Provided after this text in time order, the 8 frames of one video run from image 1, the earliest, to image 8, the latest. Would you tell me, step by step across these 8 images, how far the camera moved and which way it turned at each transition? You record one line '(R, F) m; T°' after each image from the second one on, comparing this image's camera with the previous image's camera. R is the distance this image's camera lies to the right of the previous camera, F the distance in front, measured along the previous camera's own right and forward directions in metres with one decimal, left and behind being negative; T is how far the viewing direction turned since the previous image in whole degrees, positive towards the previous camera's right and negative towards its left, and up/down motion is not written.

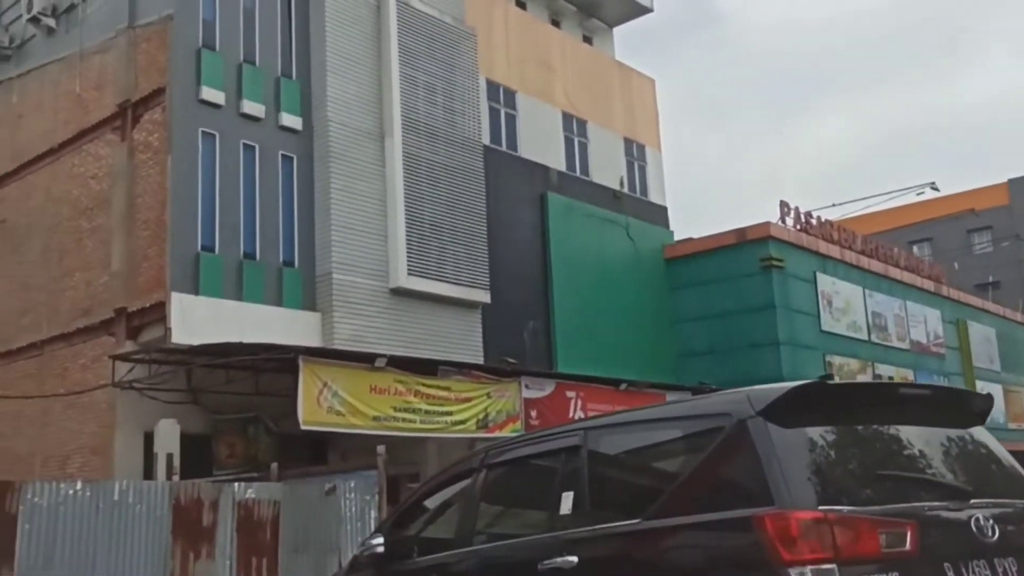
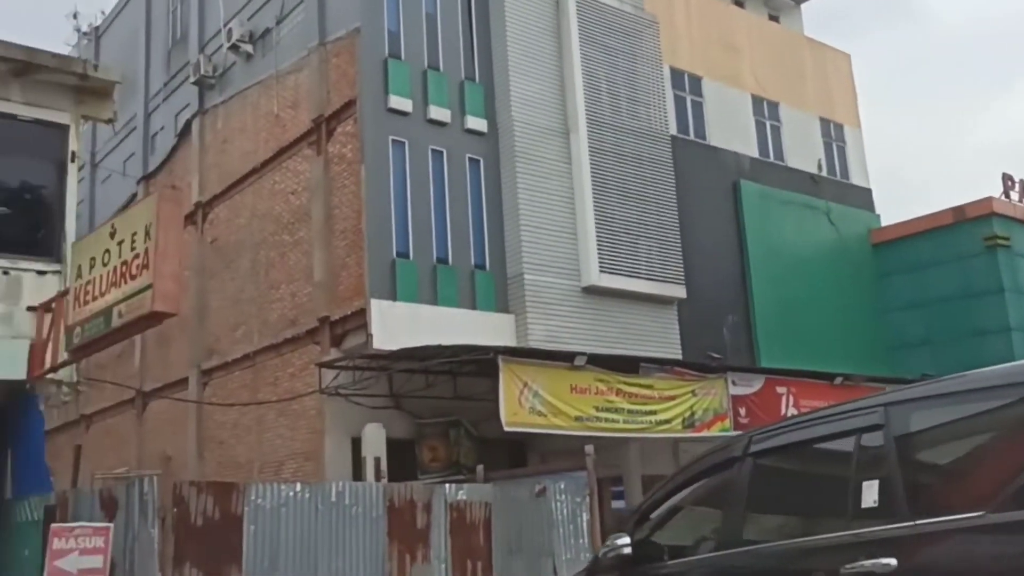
(-0.4, +0.5) m; -11°
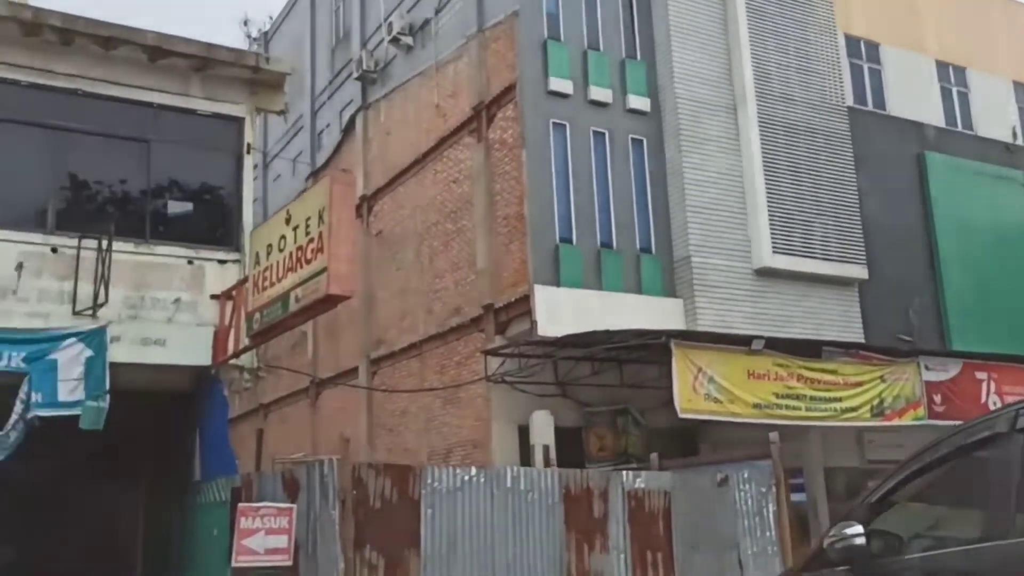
(-0.2, +0.4) m; -9°
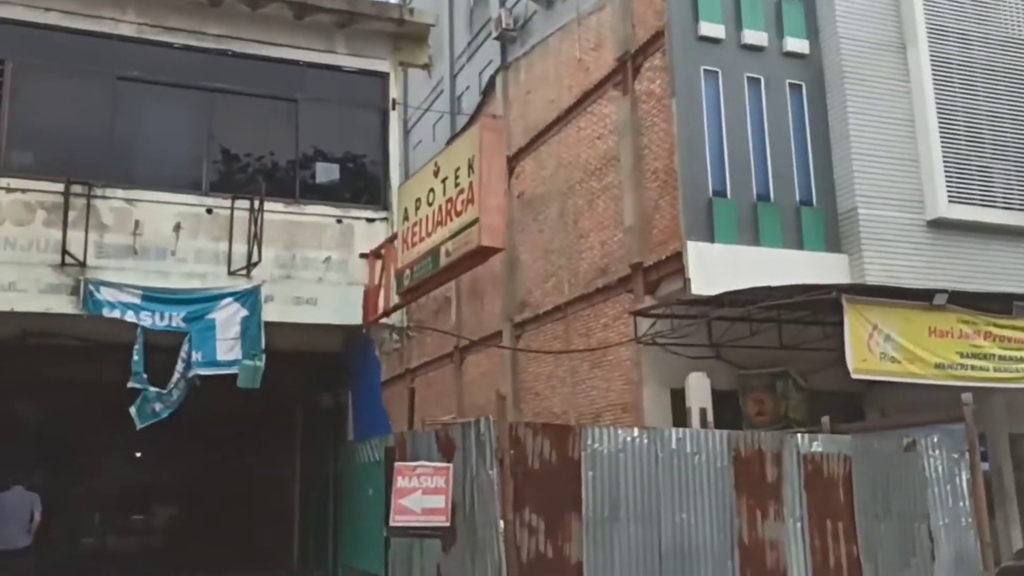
(-0.2, +0.5) m; -8°
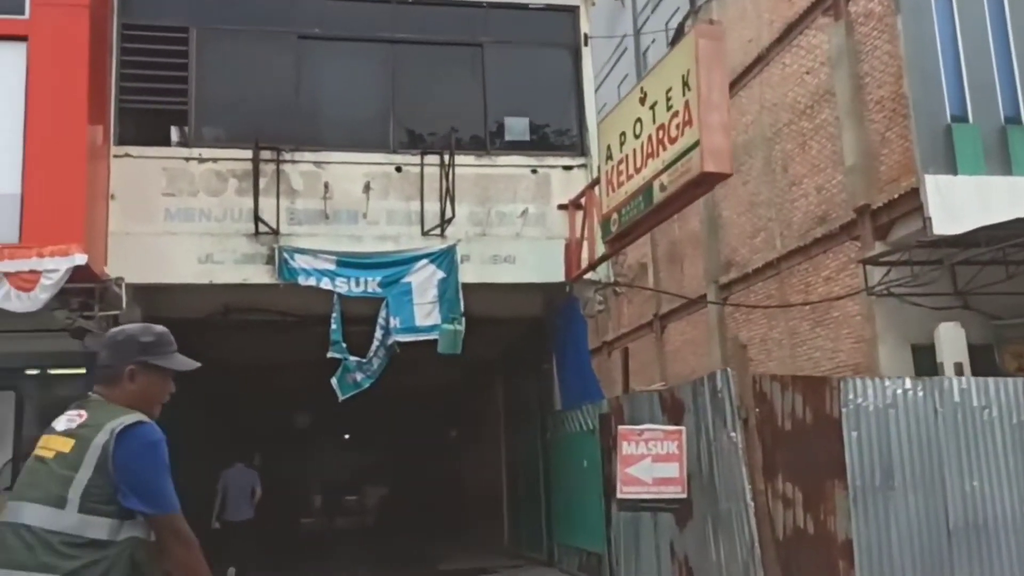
(-0.4, +1.1) m; -11°
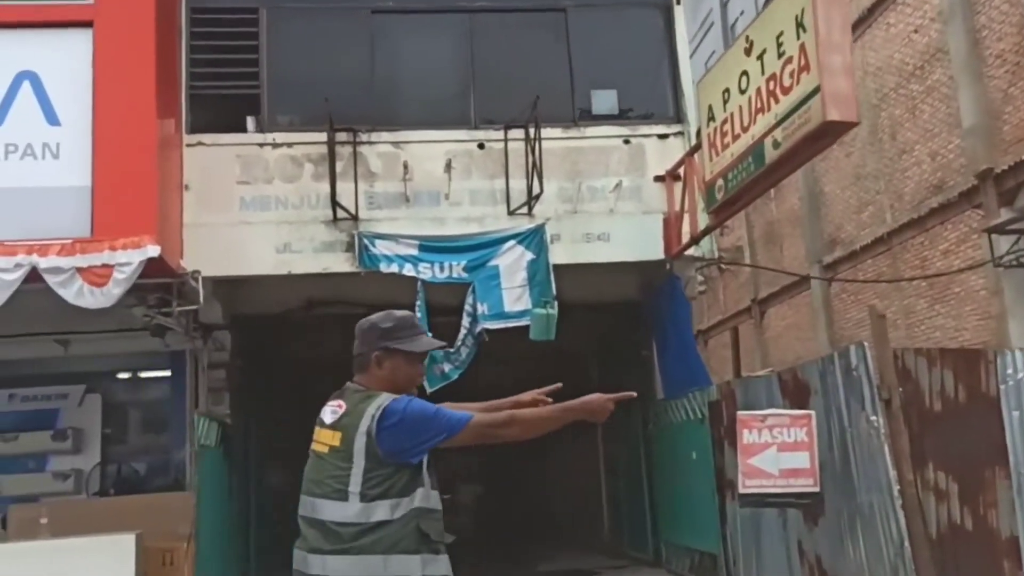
(-0.1, +0.7) m; -5°
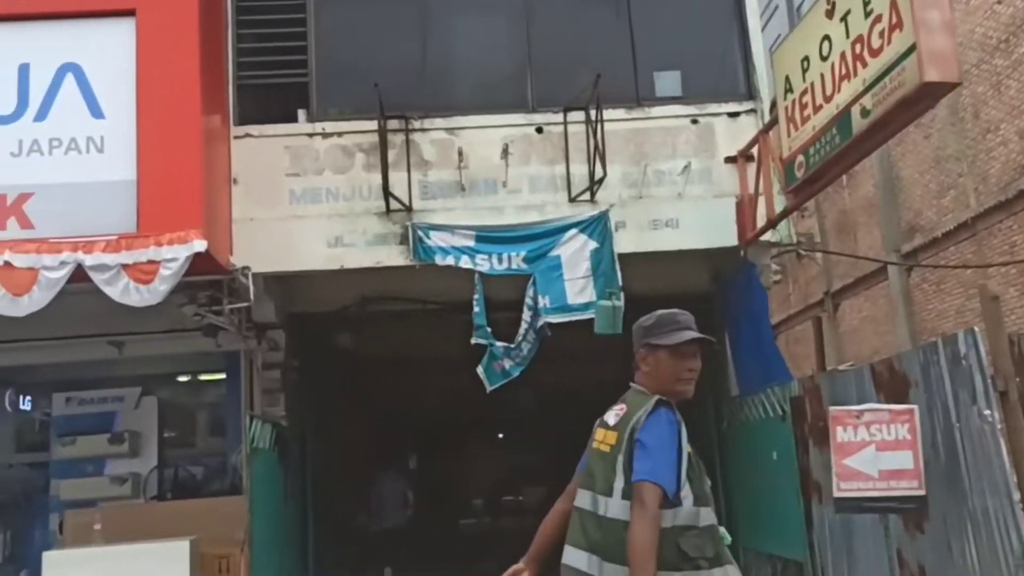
(0.0, +0.5) m; -4°
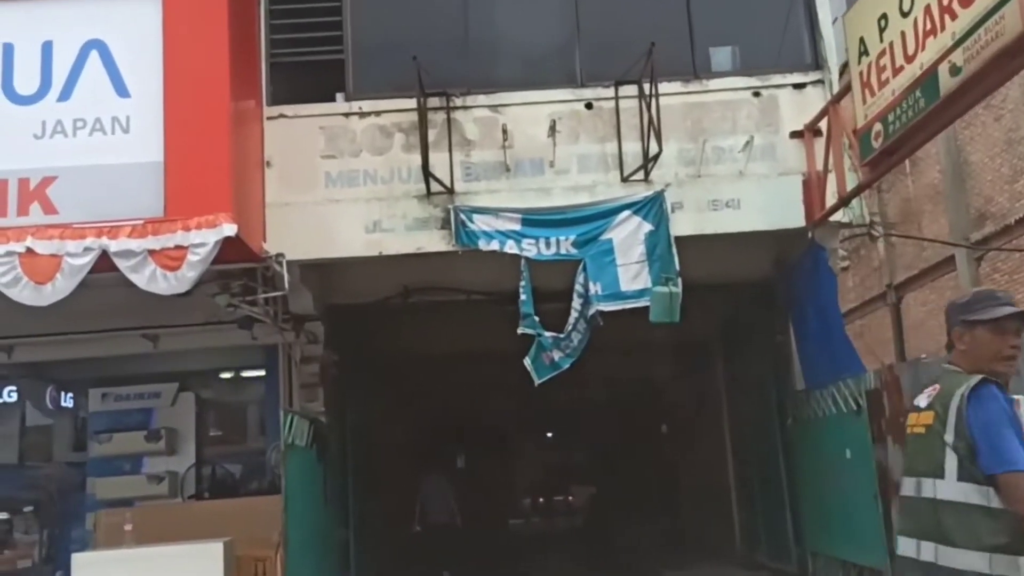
(0.0, +0.6) m; -3°
